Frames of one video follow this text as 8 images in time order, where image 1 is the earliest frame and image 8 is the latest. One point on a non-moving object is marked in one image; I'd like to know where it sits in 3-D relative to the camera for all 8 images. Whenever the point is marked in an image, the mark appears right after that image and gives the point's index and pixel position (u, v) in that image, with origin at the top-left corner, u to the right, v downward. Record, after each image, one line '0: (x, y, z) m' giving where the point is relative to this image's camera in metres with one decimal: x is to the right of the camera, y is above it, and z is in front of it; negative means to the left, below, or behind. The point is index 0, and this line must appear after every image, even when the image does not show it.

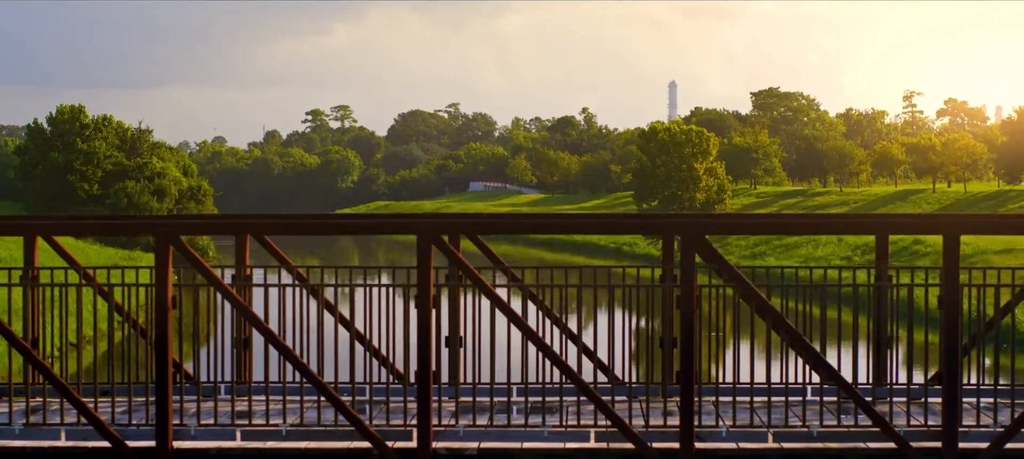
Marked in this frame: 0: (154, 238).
0: (-1.6, -0.1, +6.4) m
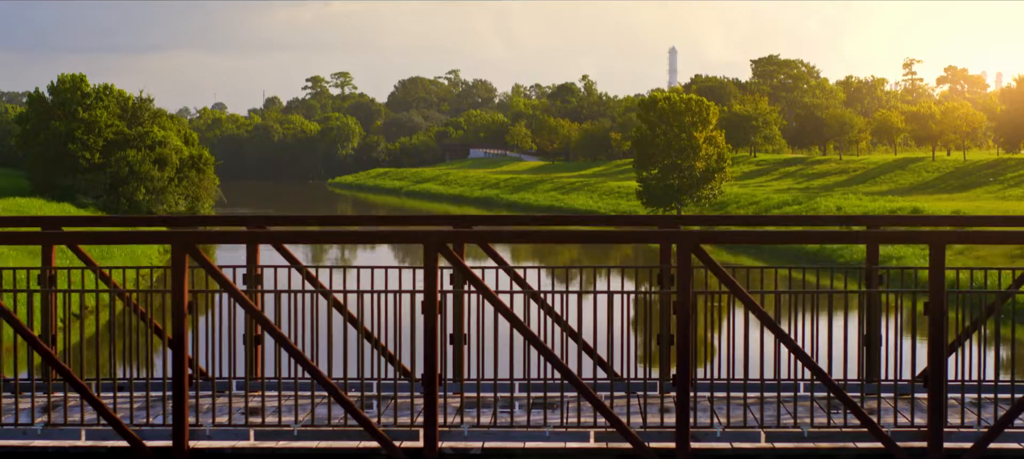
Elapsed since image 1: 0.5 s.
0: (-1.6, -0.1, +6.6) m
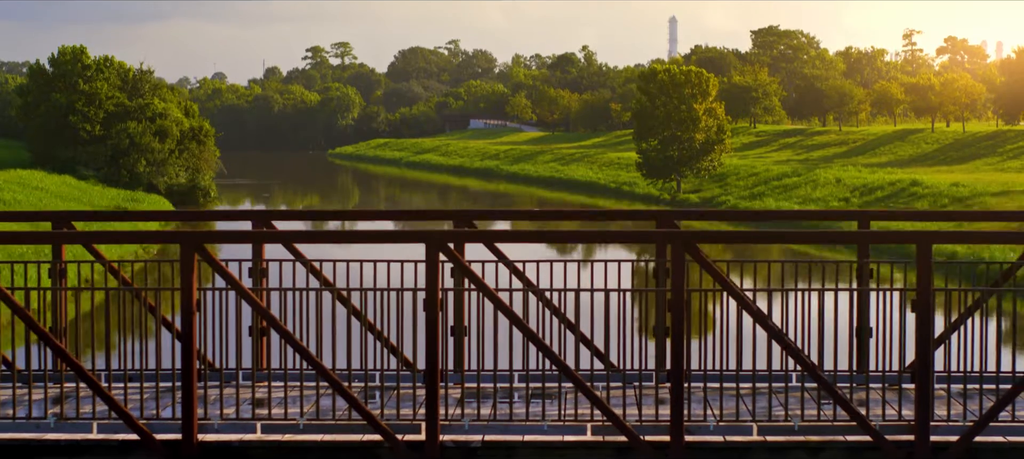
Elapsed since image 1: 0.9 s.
0: (-1.6, -0.1, +6.8) m
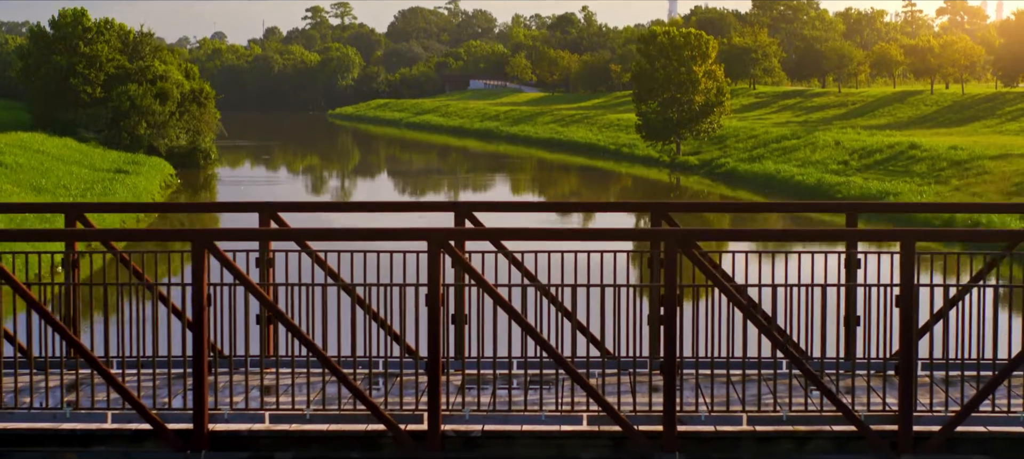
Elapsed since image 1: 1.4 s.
0: (-1.6, -0.1, +7.0) m
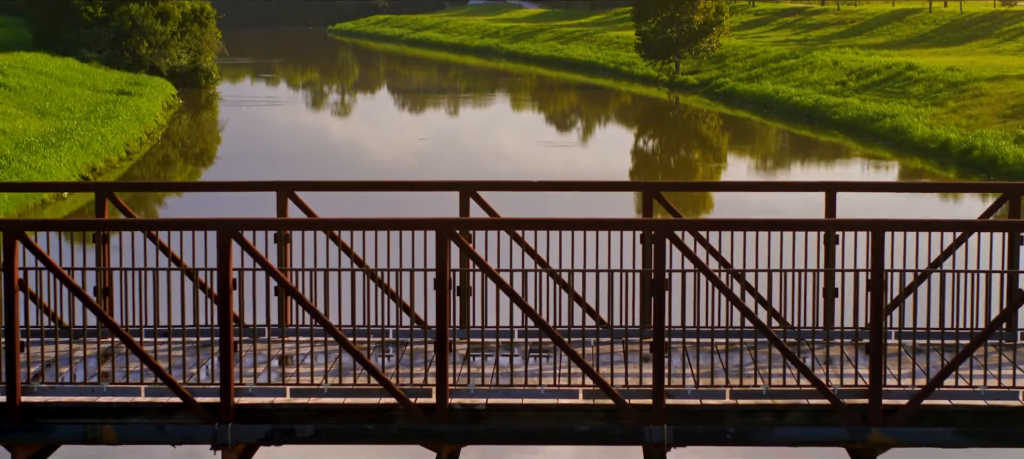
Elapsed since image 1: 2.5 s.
0: (-1.6, 0.0, +7.6) m
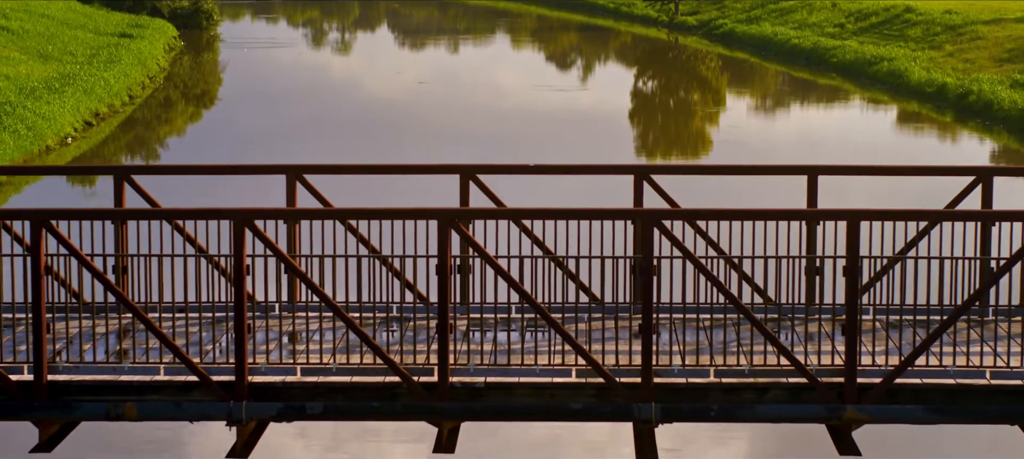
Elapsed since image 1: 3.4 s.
0: (-1.6, 0.0, +8.0) m
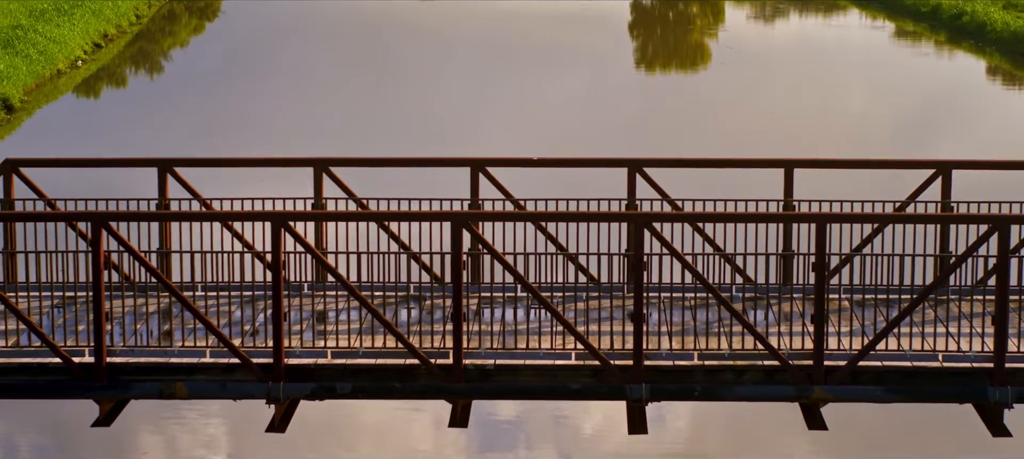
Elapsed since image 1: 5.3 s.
0: (-1.6, 0.0, +9.0) m
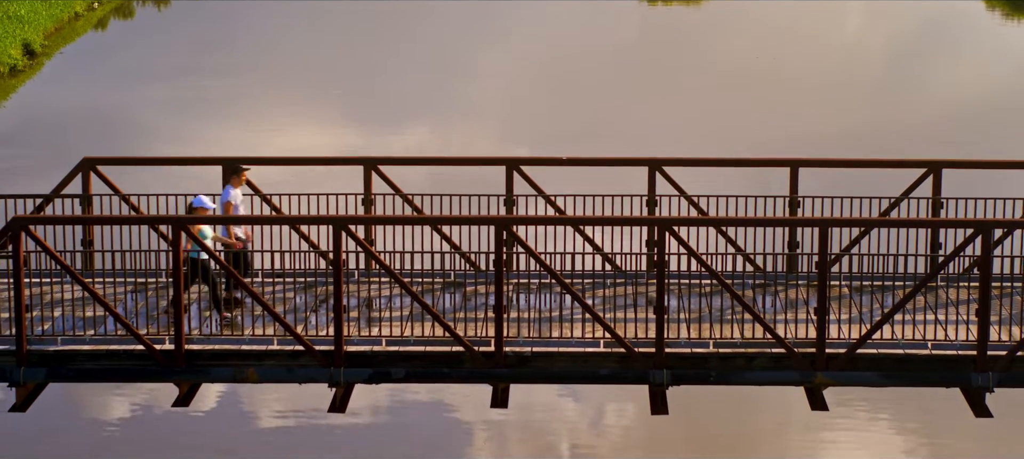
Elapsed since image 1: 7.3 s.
0: (-1.3, 0.0, +10.0) m
